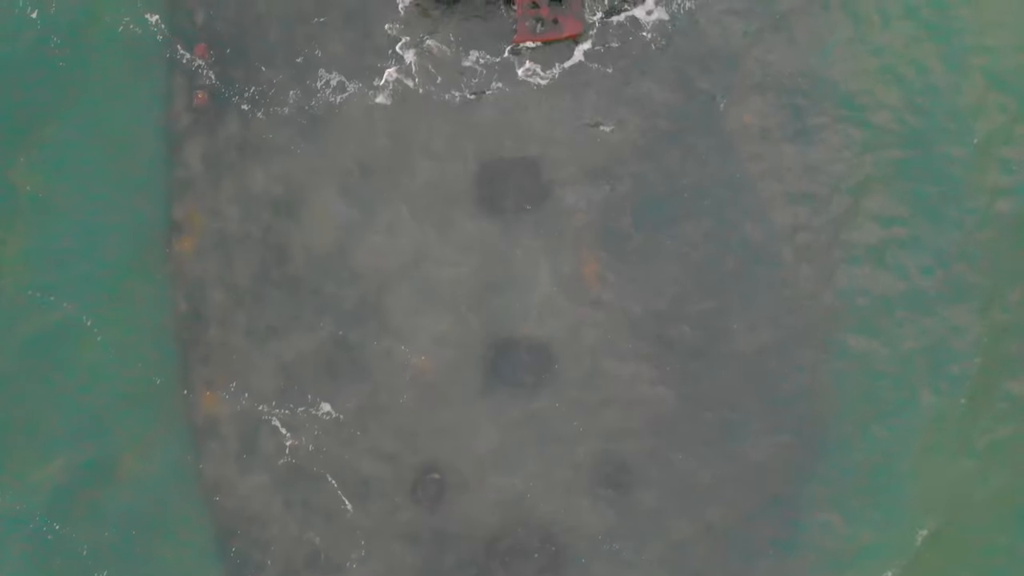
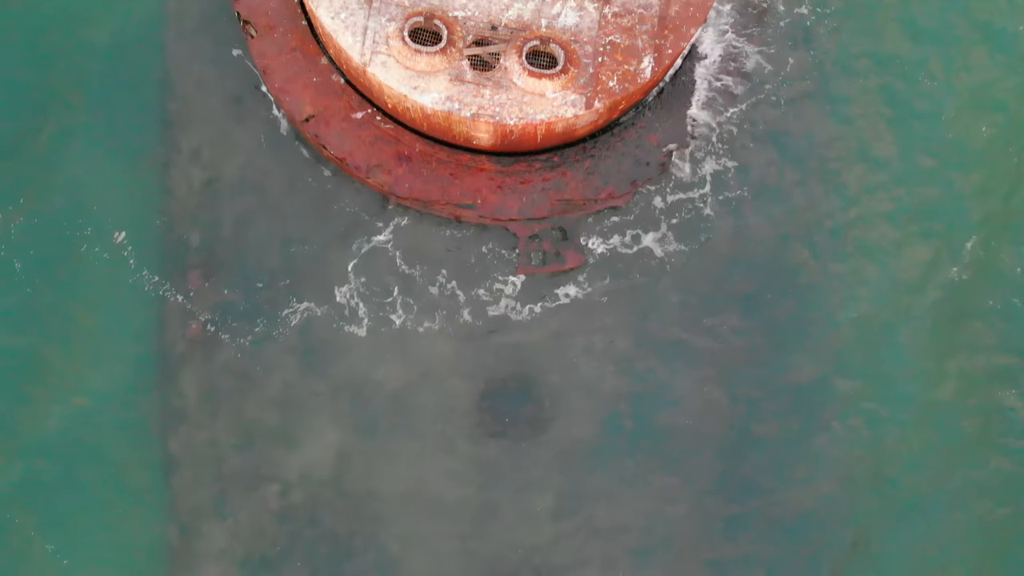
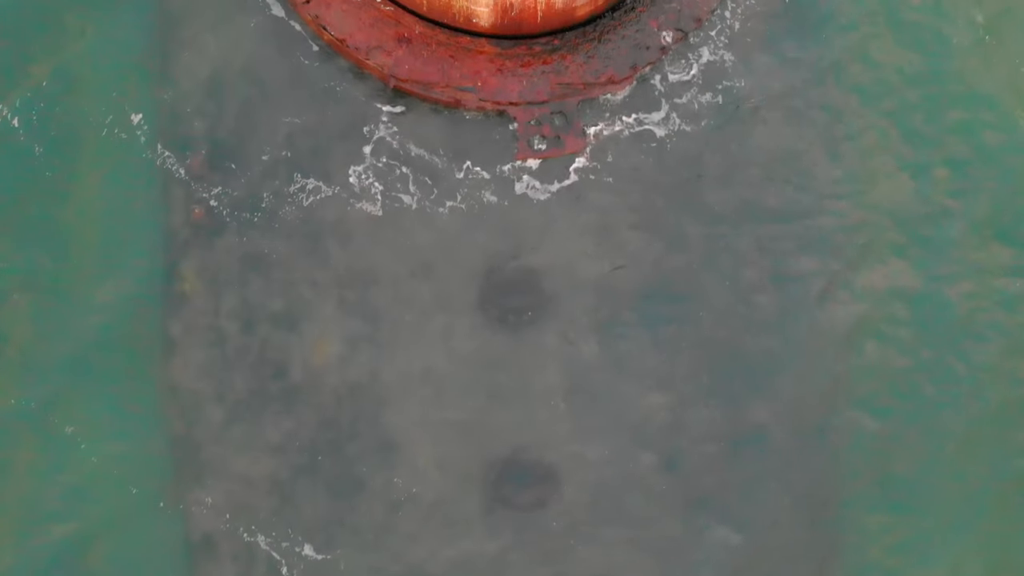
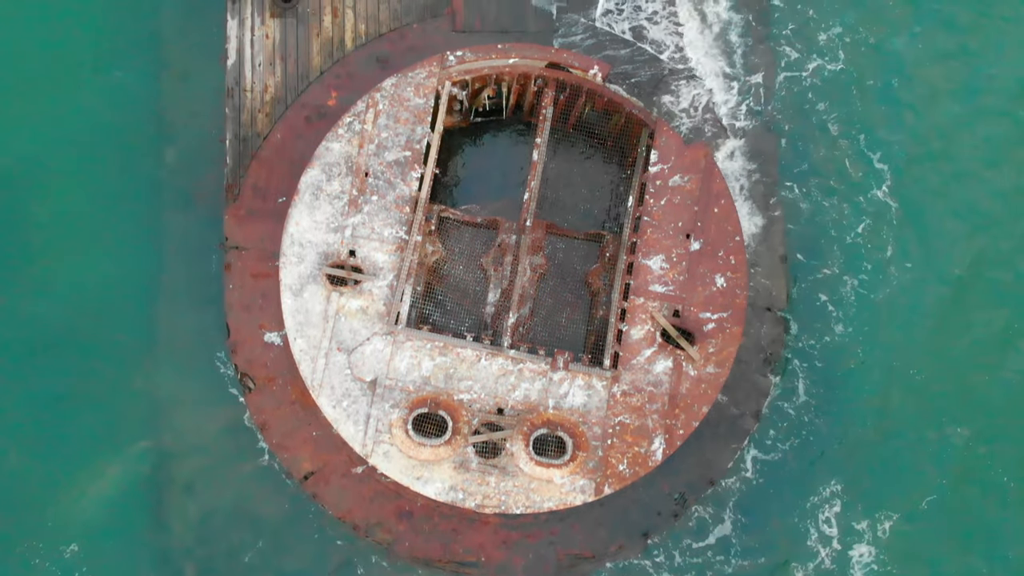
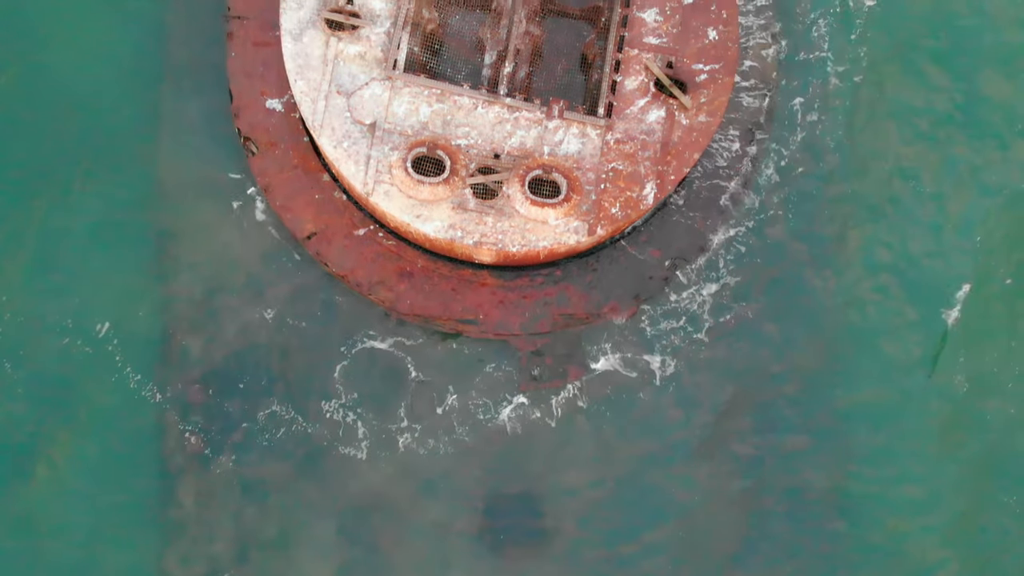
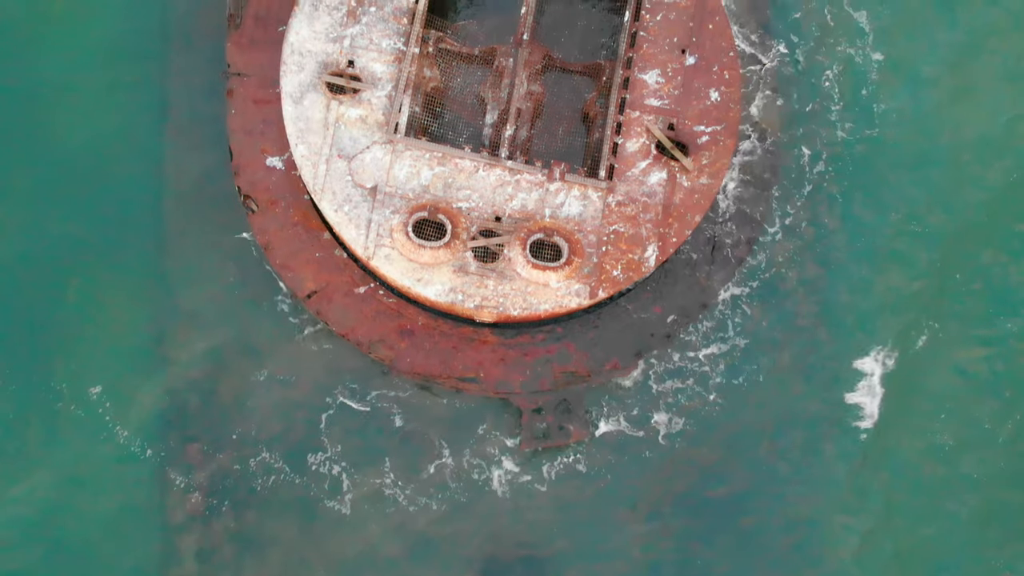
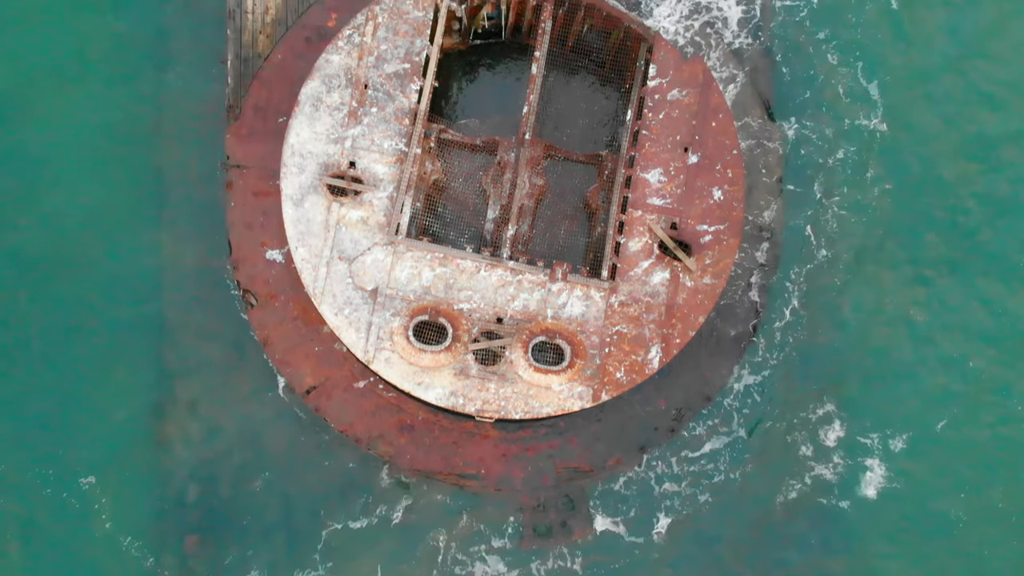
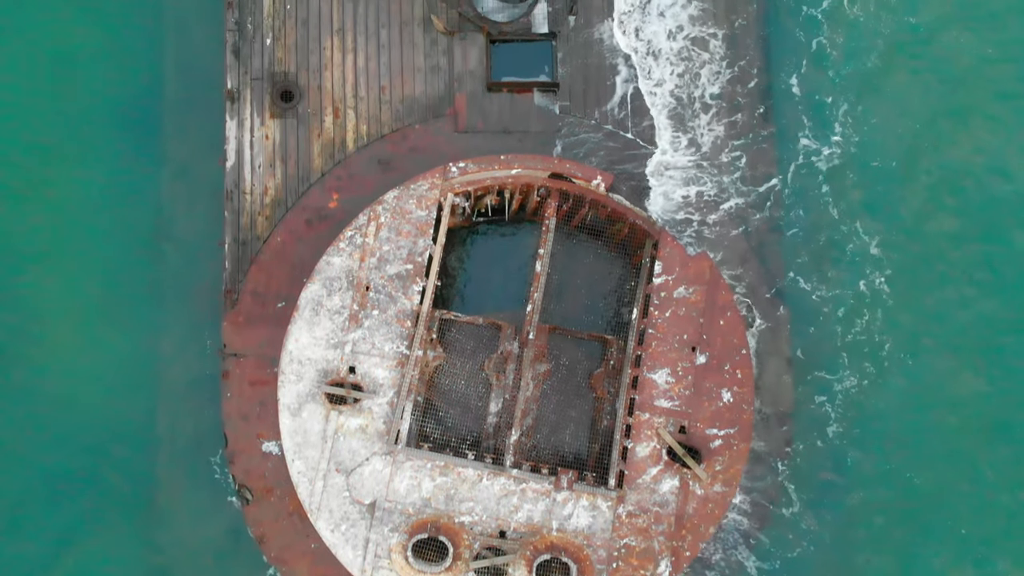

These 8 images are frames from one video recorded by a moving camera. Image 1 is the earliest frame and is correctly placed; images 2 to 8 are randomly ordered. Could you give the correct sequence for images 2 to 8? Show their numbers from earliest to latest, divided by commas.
3, 2, 5, 6, 7, 4, 8
